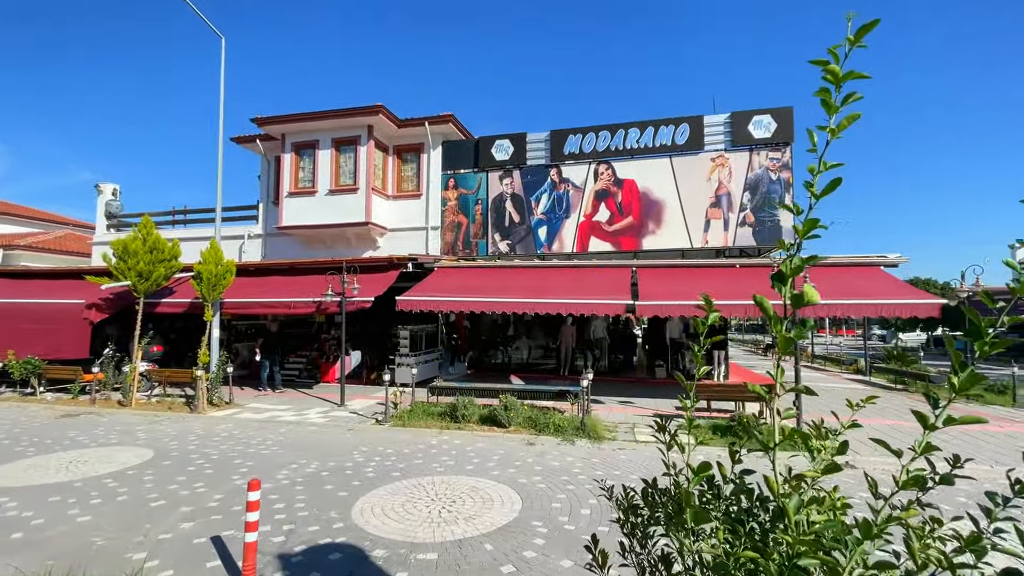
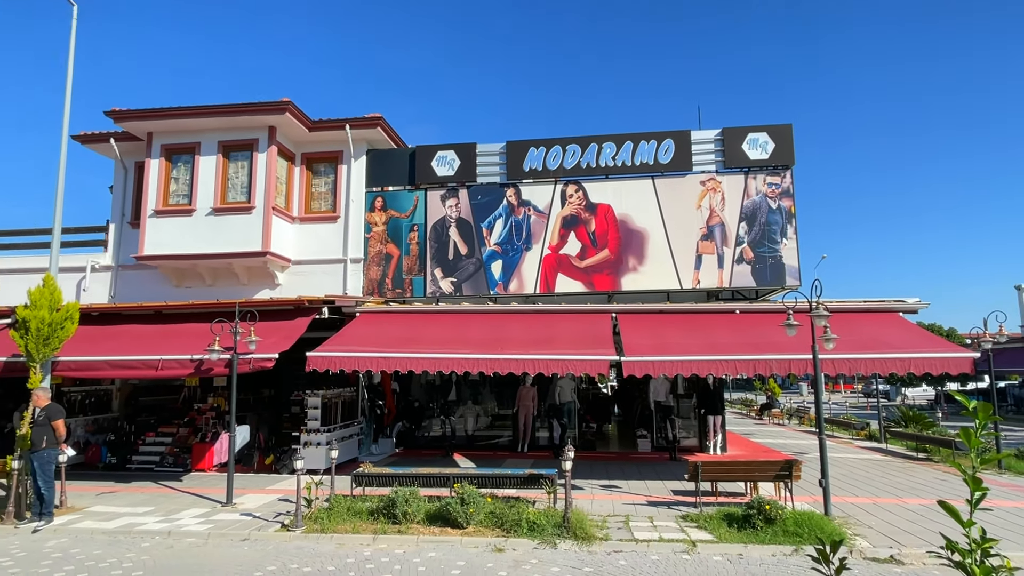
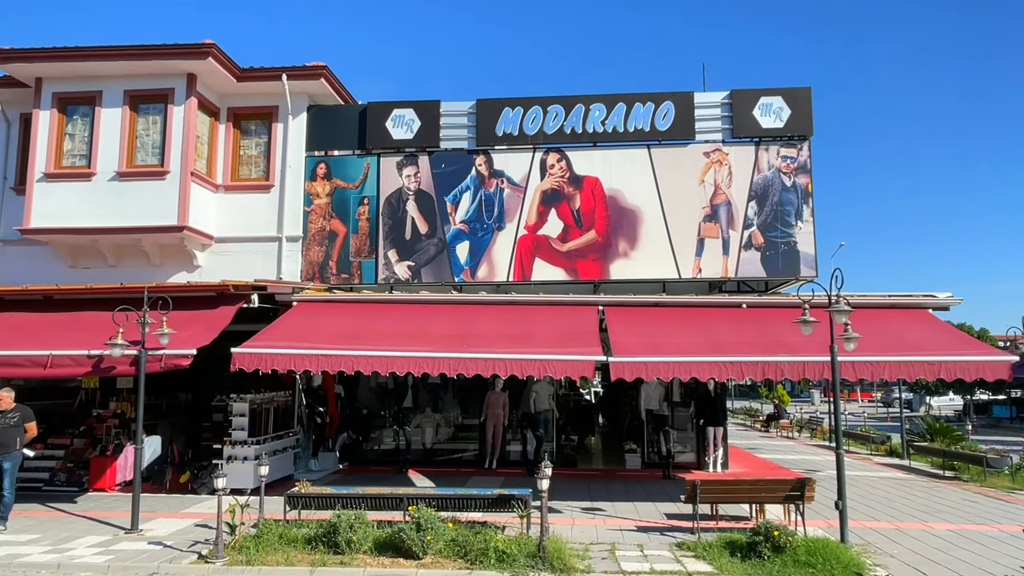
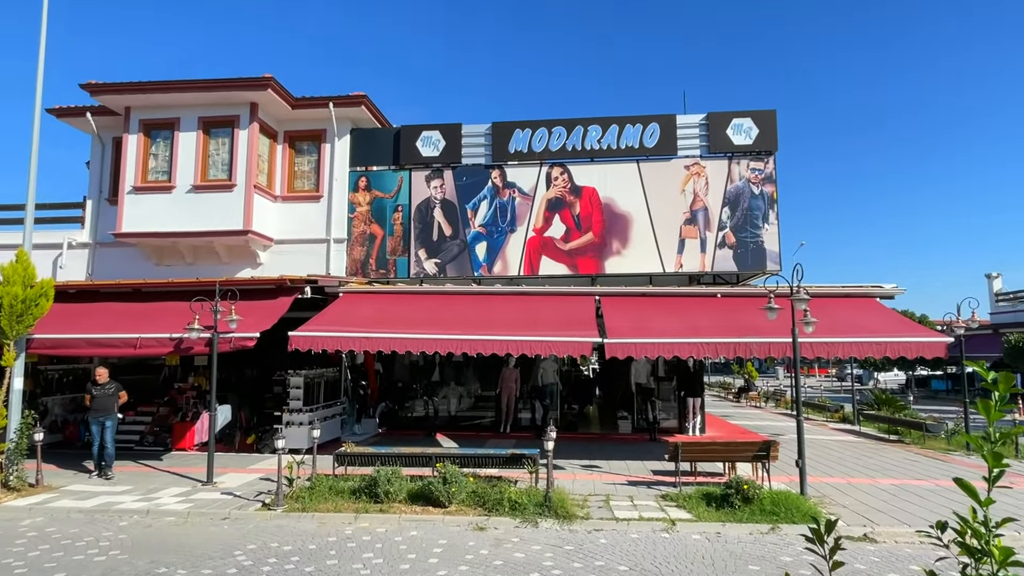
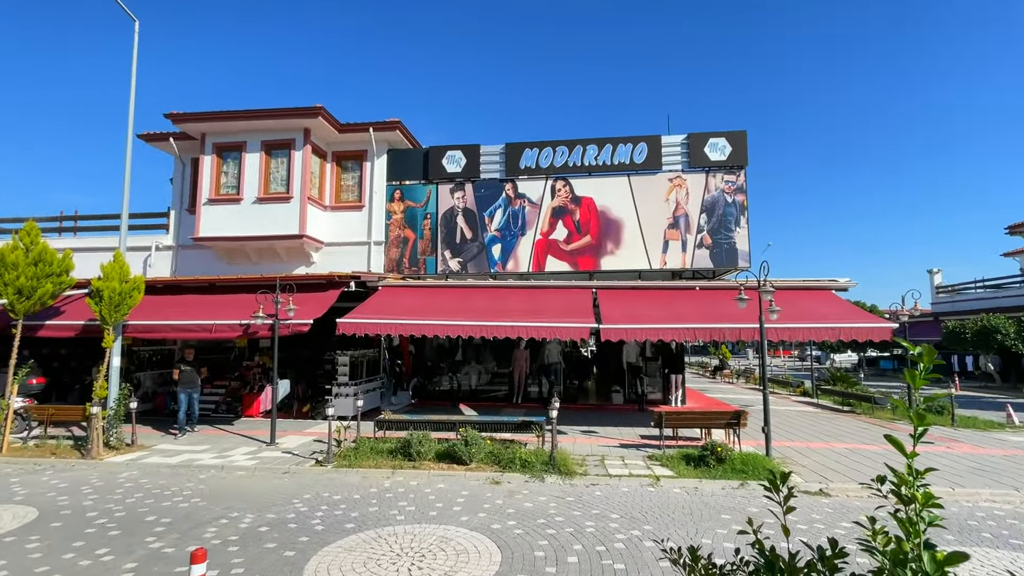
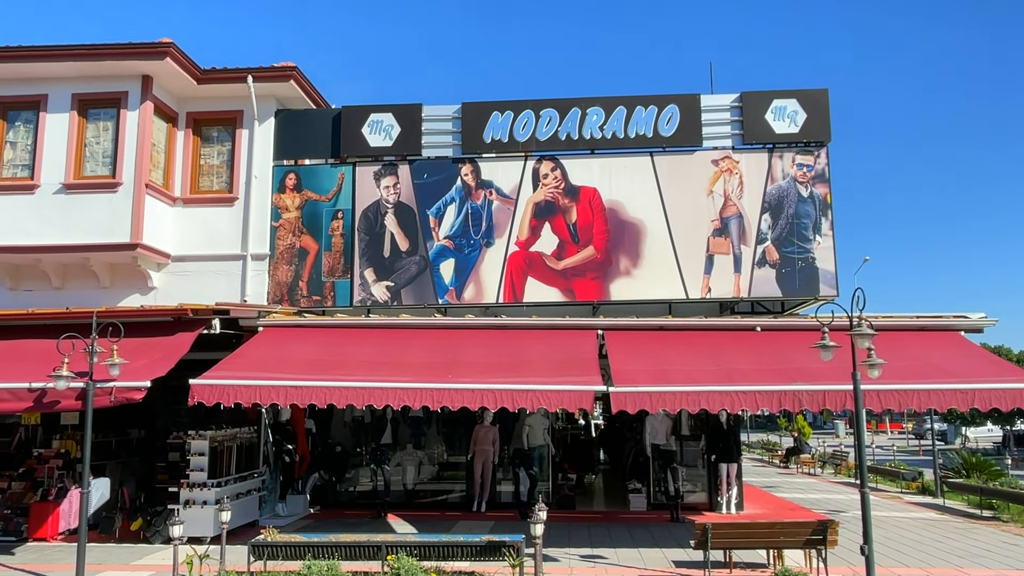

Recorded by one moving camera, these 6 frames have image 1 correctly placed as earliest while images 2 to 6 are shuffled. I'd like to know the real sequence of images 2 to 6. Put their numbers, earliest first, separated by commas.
5, 4, 3, 6, 2
